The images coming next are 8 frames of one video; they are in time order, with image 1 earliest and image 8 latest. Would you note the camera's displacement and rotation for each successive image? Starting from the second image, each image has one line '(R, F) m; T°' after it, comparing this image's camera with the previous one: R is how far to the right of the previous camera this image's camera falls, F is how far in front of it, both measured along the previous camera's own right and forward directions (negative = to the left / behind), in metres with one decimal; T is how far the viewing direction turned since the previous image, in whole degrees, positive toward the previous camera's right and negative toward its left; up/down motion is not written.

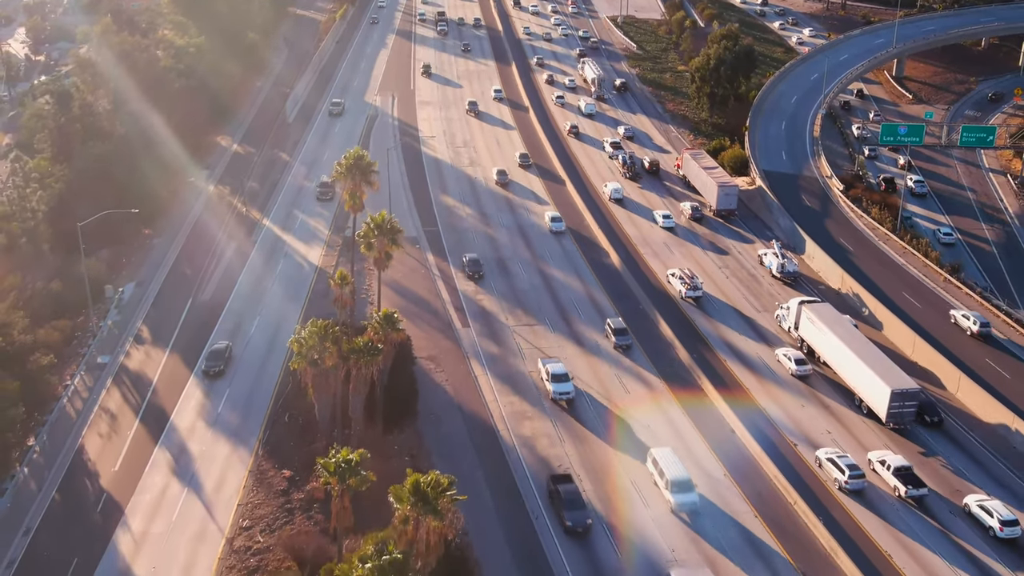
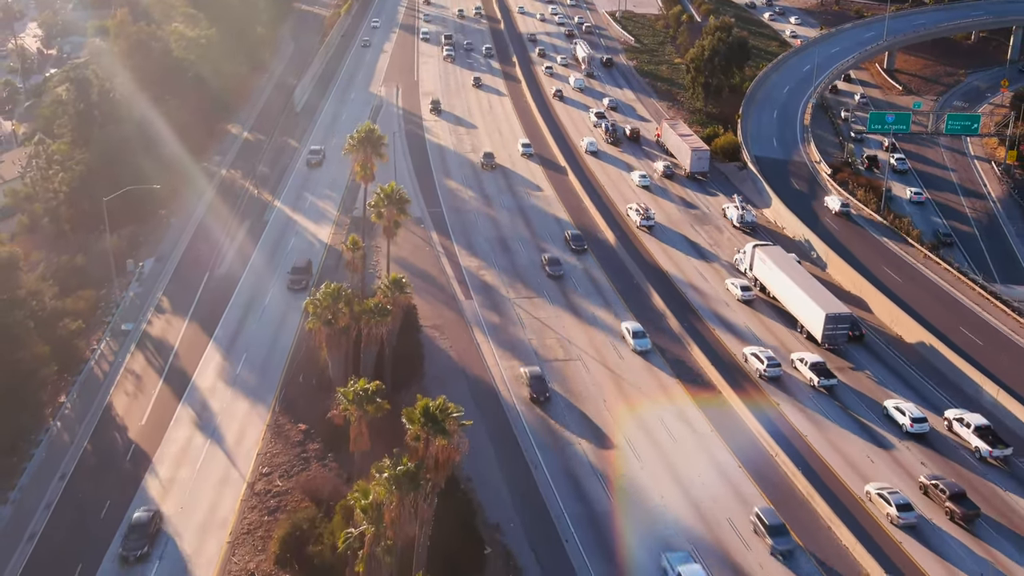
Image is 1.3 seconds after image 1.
(0.0, -3.6) m; 0°
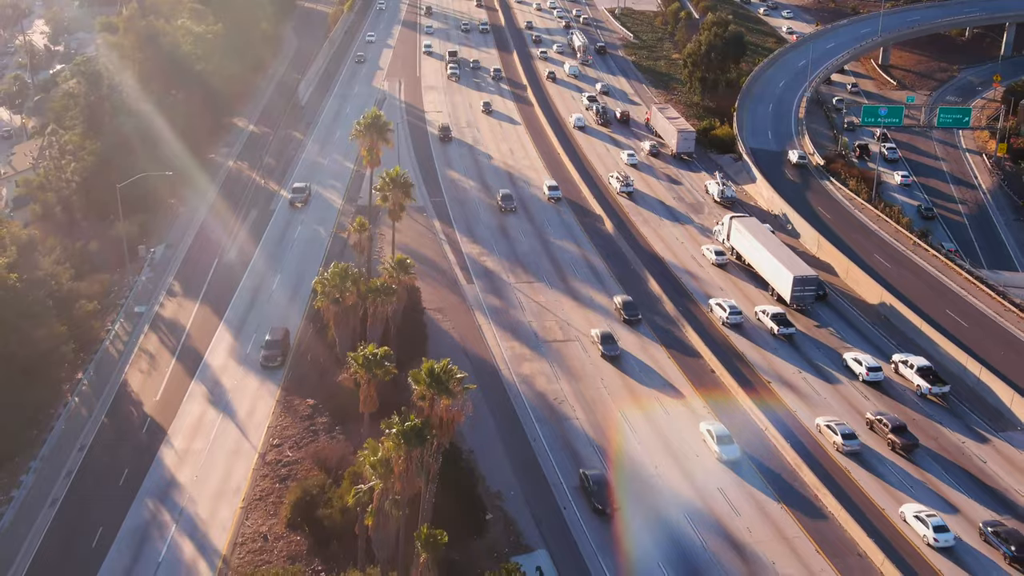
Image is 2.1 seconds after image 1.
(0.0, -2.1) m; 0°
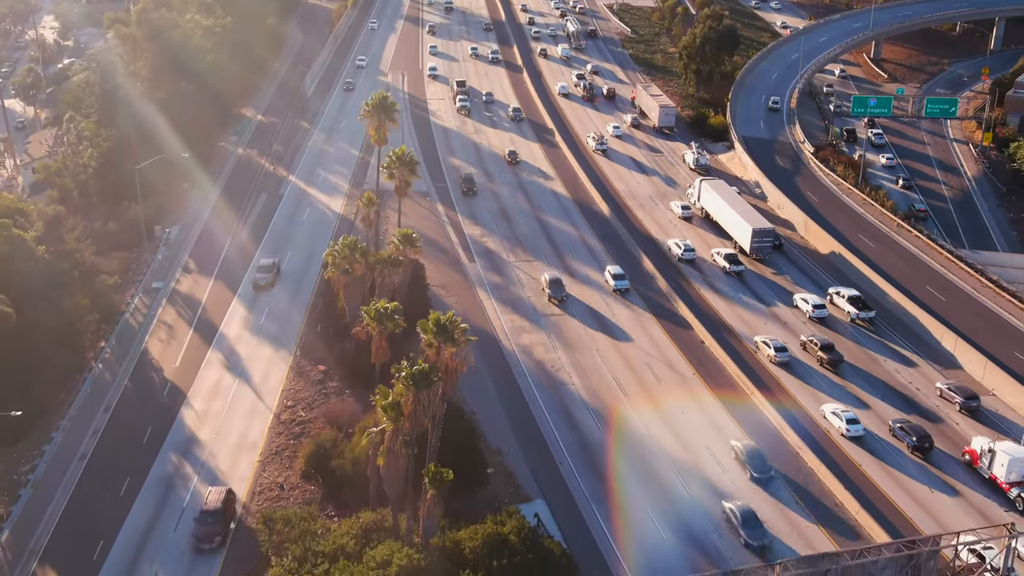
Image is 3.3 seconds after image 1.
(0.0, -3.2) m; 0°
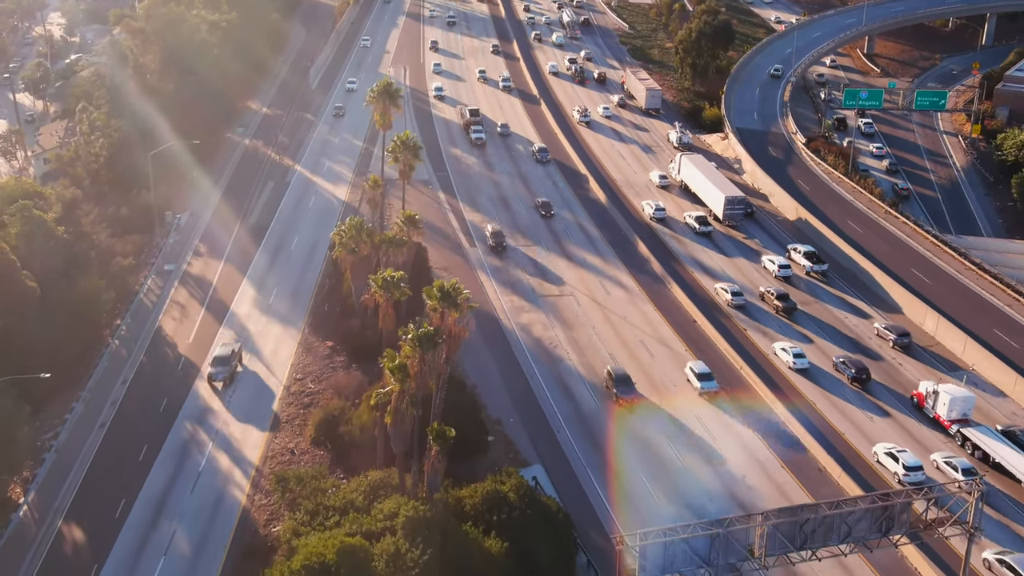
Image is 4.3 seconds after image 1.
(0.0, -2.5) m; 0°
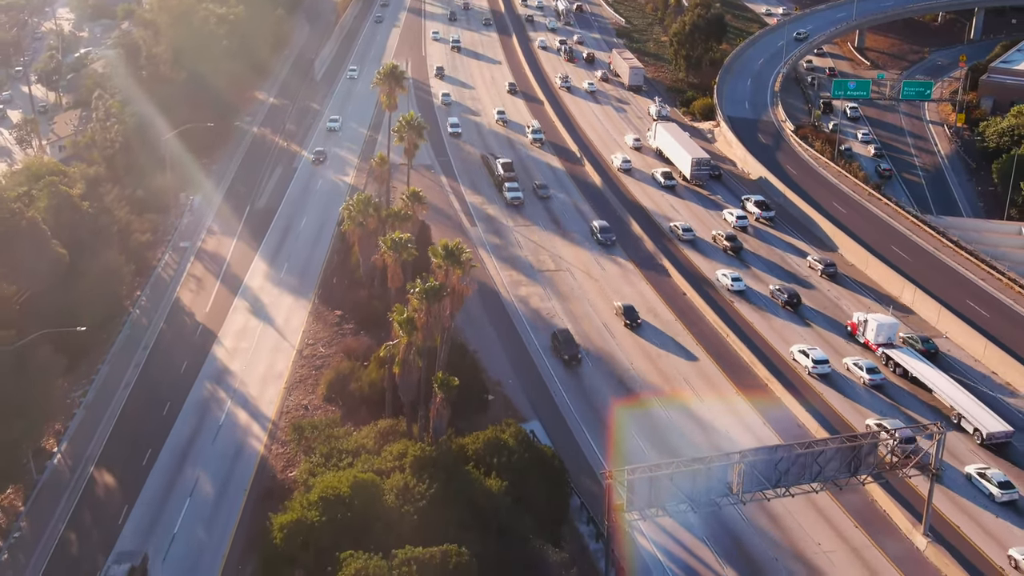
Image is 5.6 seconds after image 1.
(0.0, -3.6) m; 0°
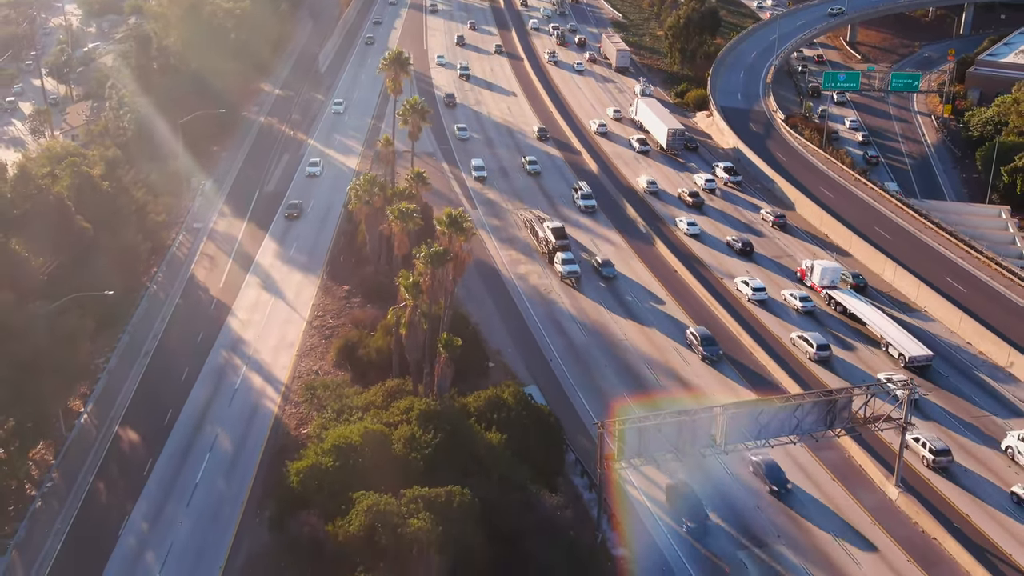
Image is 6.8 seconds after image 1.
(0.0, -3.3) m; 0°
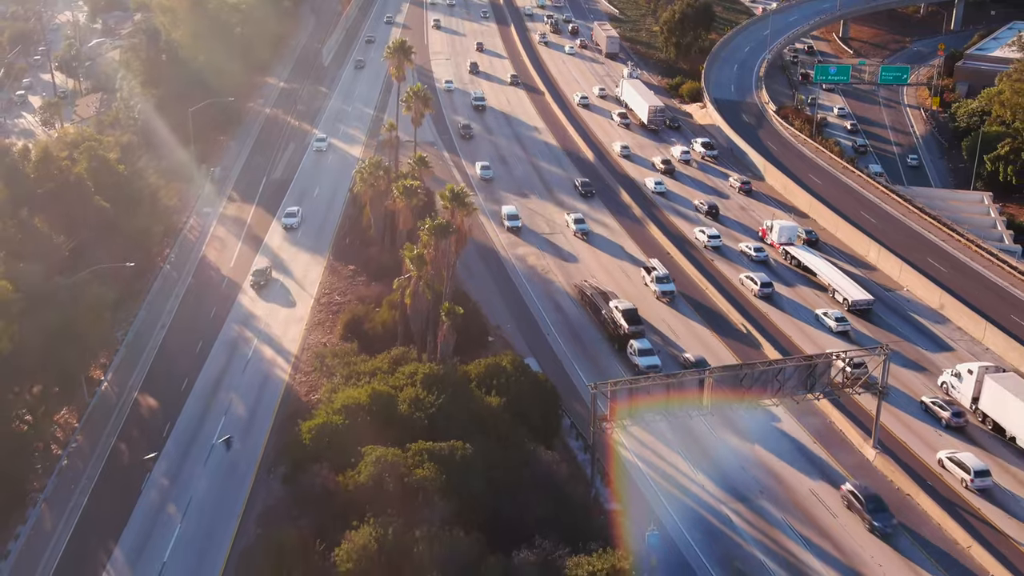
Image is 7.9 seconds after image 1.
(0.0, -2.9) m; 0°
